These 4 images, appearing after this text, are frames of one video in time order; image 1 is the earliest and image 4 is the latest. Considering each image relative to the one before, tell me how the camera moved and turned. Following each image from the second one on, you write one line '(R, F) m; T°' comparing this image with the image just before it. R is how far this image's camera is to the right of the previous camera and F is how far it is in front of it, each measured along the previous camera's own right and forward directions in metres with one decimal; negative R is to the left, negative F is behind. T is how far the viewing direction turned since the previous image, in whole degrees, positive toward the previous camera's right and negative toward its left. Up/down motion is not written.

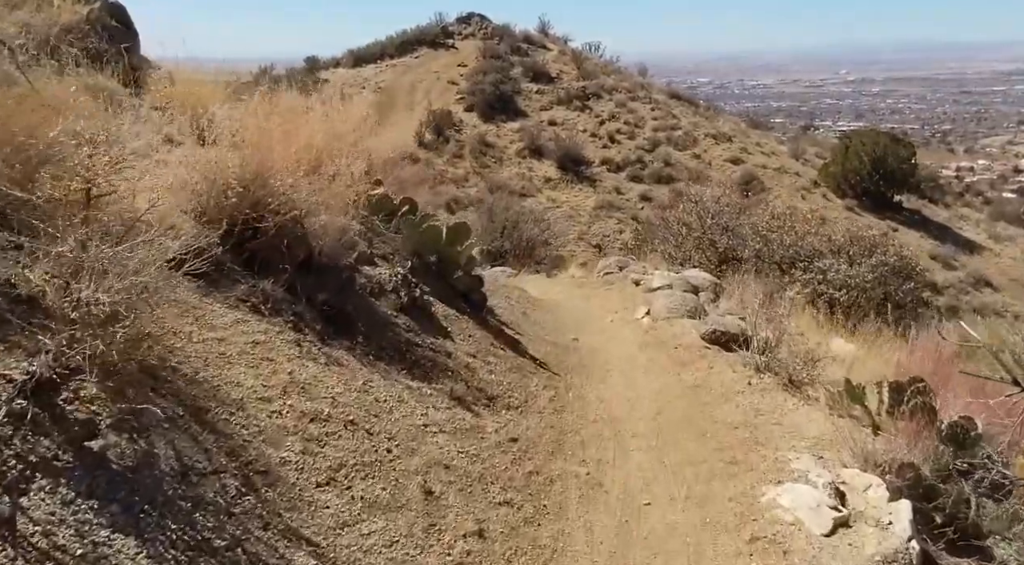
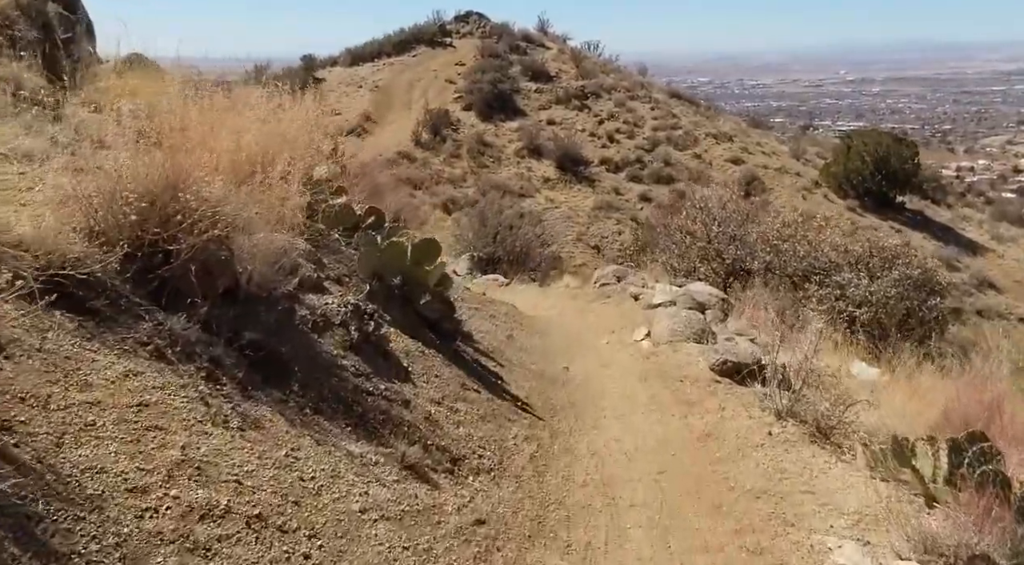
(+0.1, +0.9) m; 0°
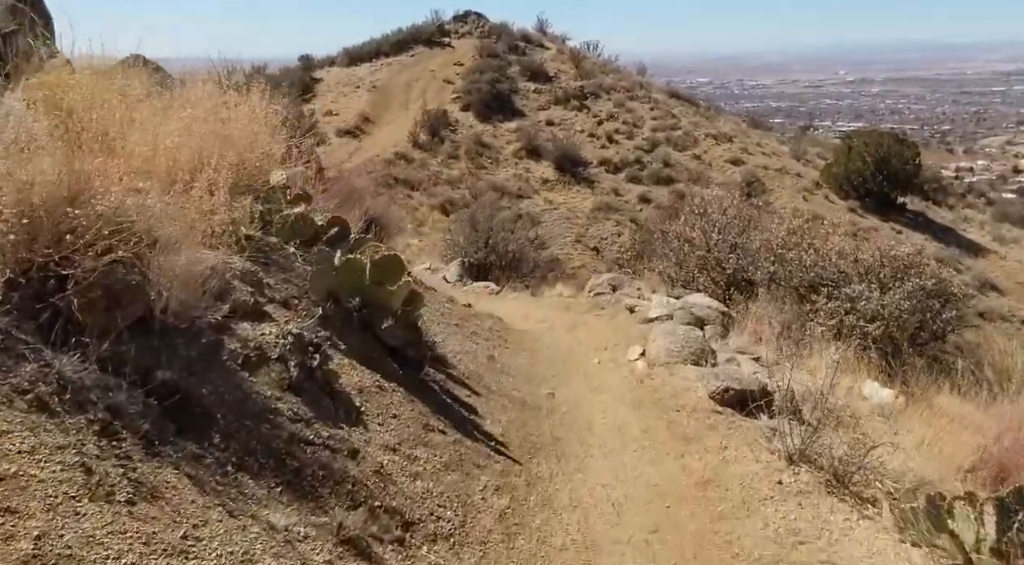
(+0.1, +0.6) m; 0°
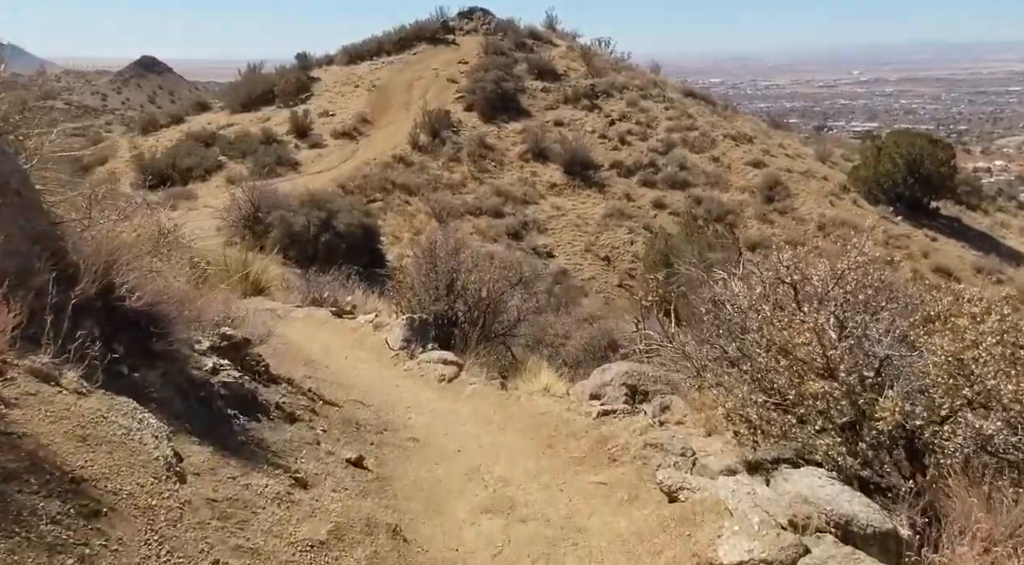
(+0.5, +4.9) m; -1°
